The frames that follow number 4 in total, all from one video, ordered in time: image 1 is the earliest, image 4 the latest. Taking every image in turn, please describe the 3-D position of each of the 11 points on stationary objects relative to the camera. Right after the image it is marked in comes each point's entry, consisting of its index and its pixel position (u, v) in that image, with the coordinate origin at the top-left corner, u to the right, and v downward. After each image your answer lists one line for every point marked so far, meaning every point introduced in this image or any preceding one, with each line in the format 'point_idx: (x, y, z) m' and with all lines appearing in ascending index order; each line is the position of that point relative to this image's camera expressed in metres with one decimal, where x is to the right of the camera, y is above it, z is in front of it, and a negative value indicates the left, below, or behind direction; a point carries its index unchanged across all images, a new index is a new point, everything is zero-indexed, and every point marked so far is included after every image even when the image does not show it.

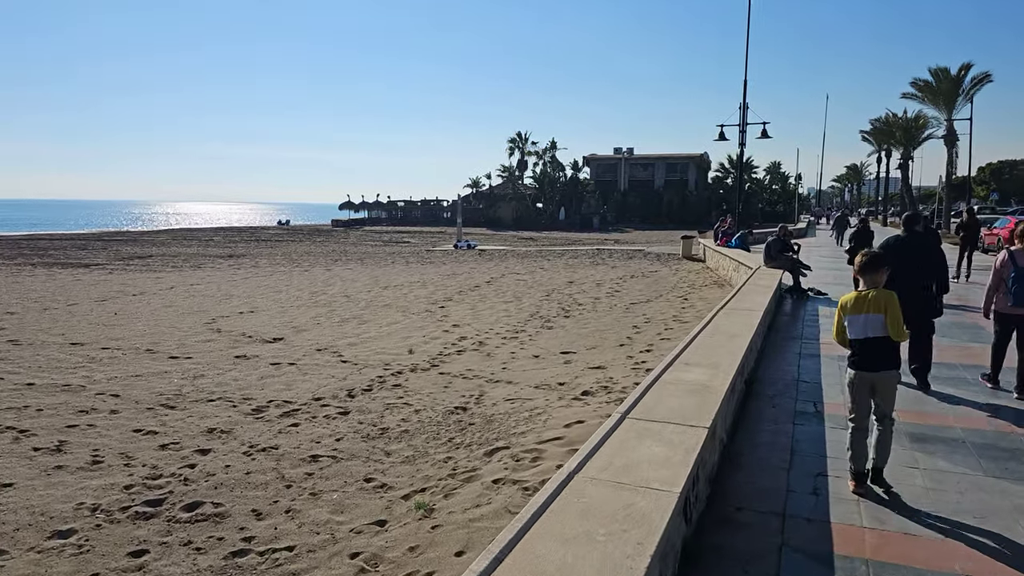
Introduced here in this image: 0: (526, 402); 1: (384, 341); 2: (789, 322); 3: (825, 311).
0: (+0.1, -0.9, +5.8) m
1: (-1.4, -0.6, +8.6) m
2: (+3.3, -0.4, +9.3) m
3: (+4.0, -0.3, +10.1) m
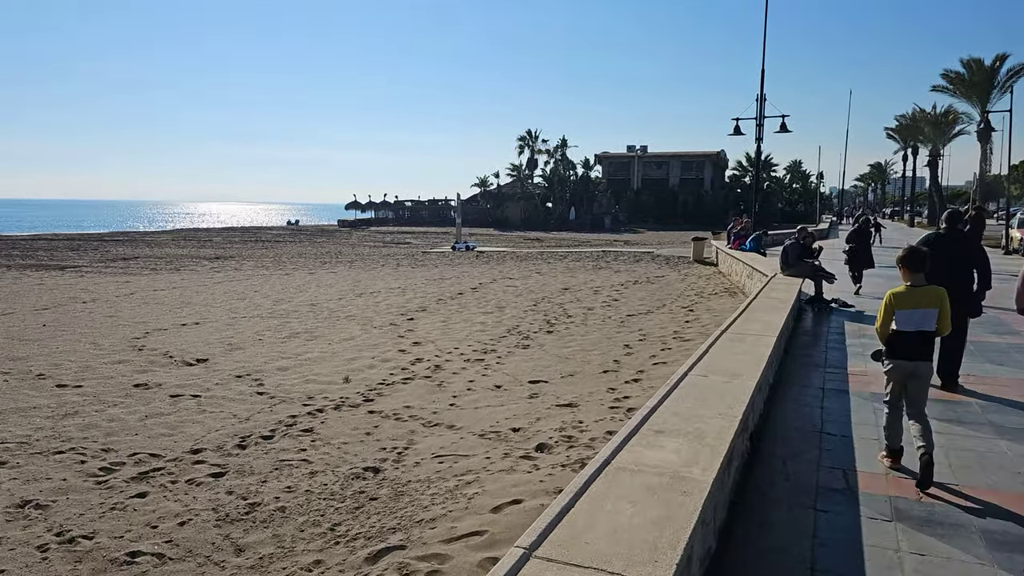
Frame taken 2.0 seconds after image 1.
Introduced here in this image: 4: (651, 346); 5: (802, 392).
0: (-0.3, -1.0, +4.5) m
1: (-1.8, -0.7, +7.2) m
2: (+2.9, -0.6, +7.9) m
3: (+3.7, -0.5, +8.7) m
4: (+1.5, -0.6, +8.5) m
5: (+2.2, -0.8, +5.9) m
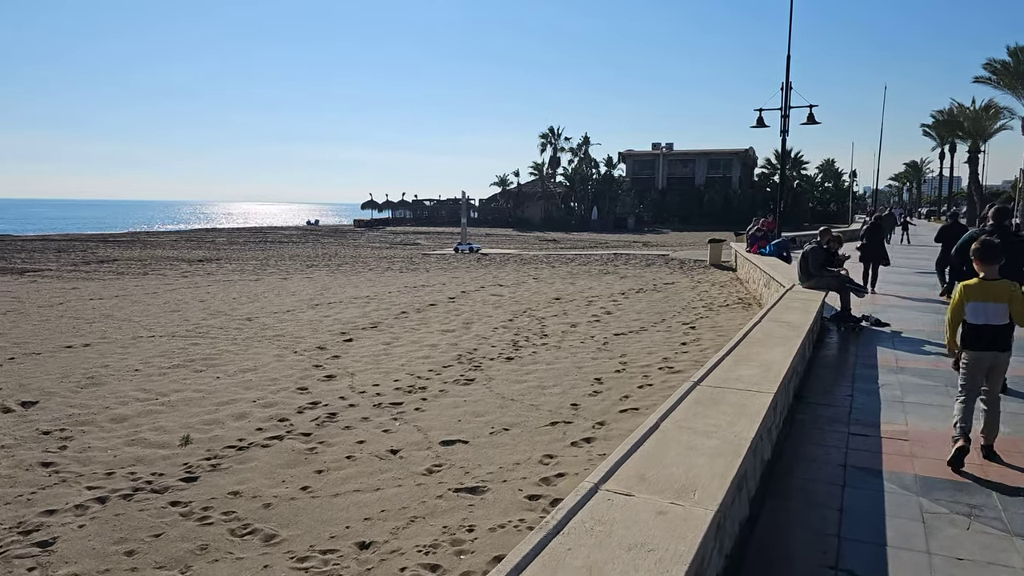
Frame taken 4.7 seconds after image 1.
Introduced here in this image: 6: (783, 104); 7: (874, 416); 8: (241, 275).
0: (-1.0, -1.1, +2.6) m
1: (-2.3, -0.9, +5.4) m
2: (+2.4, -0.7, +5.9) m
3: (+3.2, -0.6, +6.7) m
4: (+1.0, -0.8, +6.6) m
5: (+1.5, -0.9, +3.9) m
6: (+6.5, +4.4, +18.6) m
7: (+2.3, -0.8, +5.0) m
8: (-6.2, +0.3, +17.9) m
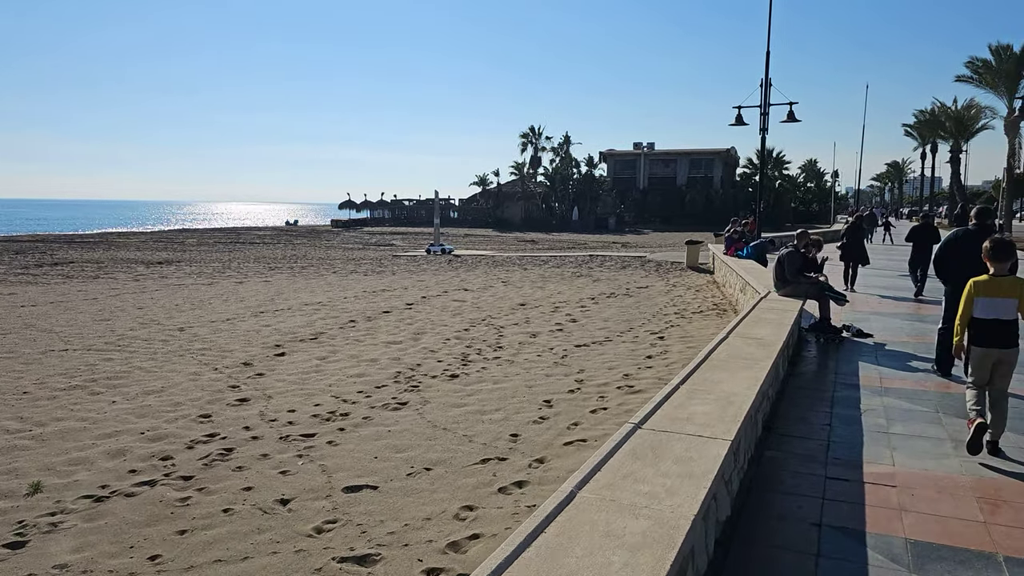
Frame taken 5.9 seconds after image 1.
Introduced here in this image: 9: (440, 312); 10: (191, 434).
0: (-1.4, -1.2, +1.8) m
1: (-2.8, -1.0, +4.6) m
2: (+1.9, -0.8, +5.2) m
3: (+2.7, -0.7, +5.9) m
4: (+0.5, -0.9, +5.8) m
5: (+1.1, -1.0, +3.2) m
6: (+5.8, +4.3, +18.0) m
7: (+1.9, -0.9, +4.3) m
8: (-6.9, +0.2, +17.0) m
9: (-1.0, -0.3, +11.0) m
10: (-2.1, -0.9, +5.1) m
